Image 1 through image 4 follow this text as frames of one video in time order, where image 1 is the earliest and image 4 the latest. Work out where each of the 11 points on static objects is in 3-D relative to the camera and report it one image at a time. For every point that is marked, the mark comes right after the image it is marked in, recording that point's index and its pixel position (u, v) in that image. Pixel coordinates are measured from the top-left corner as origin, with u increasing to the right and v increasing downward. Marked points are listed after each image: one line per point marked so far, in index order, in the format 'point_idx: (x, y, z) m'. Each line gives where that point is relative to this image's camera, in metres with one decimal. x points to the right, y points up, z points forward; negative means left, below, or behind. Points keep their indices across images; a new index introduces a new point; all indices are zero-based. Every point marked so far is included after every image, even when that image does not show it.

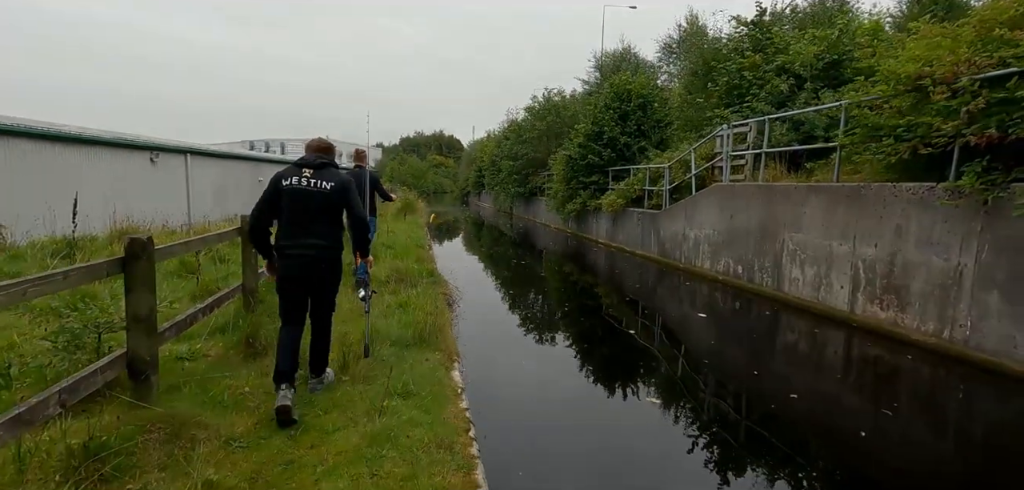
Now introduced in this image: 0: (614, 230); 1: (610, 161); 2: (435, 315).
0: (+2.7, +0.4, +13.7) m
1: (+2.7, +2.3, +14.4) m
2: (-0.7, -0.7, +5.1) m
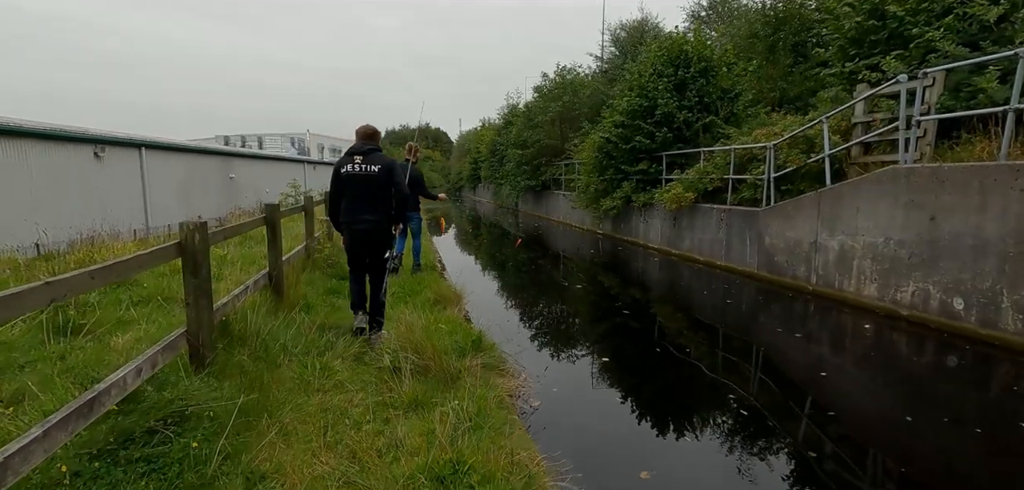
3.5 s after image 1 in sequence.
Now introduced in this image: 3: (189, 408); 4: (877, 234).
0: (+3.3, +0.2, +10.6) m
1: (+3.2, +2.2, +11.3) m
2: (+0.1, -1.0, +1.9) m
3: (-1.4, -0.7, +2.2) m
4: (+4.1, +0.1, +5.9) m
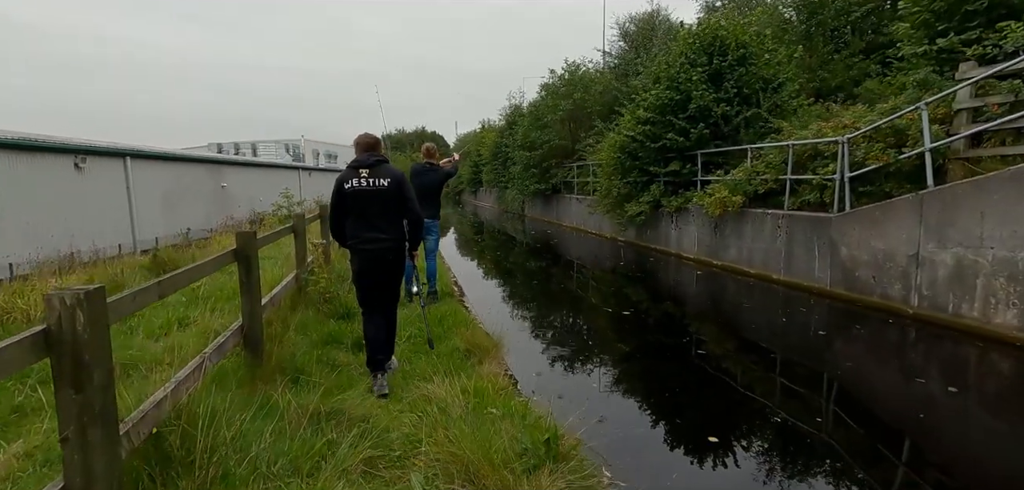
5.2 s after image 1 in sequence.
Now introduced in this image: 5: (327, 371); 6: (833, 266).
0: (+3.6, +0.1, +9.4) m
1: (+3.6, +2.0, +10.1) m
2: (+0.5, -1.2, +0.7) m
3: (-0.9, -0.9, +1.0) m
4: (+4.5, 0.0, +4.7) m
5: (-1.2, -0.9, +3.6) m
6: (+4.1, -0.3, +6.8) m
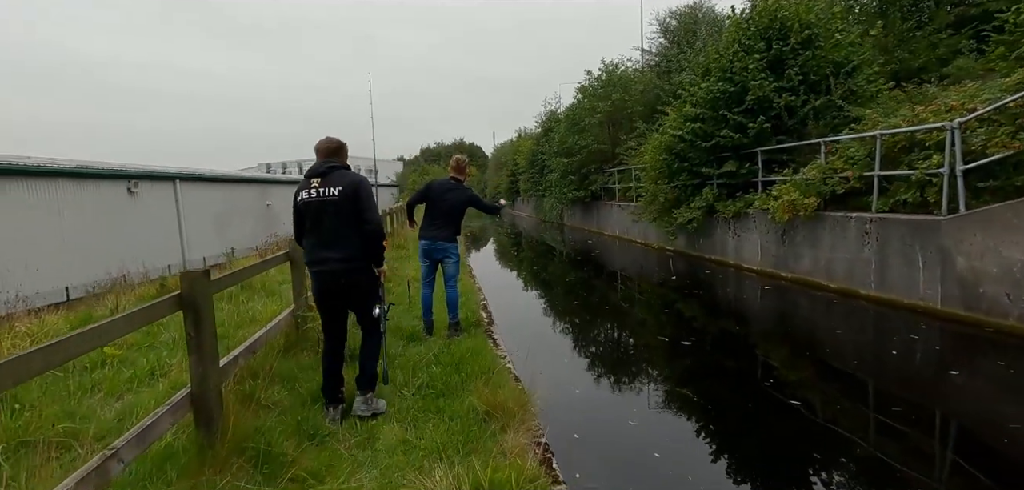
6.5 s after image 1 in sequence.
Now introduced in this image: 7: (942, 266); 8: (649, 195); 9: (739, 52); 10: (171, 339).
0: (+4.2, -0.1, +8.1) m
1: (+4.1, +1.8, +8.9) m
2: (+0.5, -1.3, -0.3) m
3: (-1.0, -1.1, +0.1) m
4: (+4.7, -0.1, +3.4) m
5: (-1.1, -1.1, +2.8) m
6: (+4.5, -0.4, +5.5) m
7: (+4.5, -0.2, +5.6) m
8: (+3.1, +1.1, +11.6) m
9: (+3.9, +3.3, +9.3) m
10: (-3.0, -0.8, +4.7) m
